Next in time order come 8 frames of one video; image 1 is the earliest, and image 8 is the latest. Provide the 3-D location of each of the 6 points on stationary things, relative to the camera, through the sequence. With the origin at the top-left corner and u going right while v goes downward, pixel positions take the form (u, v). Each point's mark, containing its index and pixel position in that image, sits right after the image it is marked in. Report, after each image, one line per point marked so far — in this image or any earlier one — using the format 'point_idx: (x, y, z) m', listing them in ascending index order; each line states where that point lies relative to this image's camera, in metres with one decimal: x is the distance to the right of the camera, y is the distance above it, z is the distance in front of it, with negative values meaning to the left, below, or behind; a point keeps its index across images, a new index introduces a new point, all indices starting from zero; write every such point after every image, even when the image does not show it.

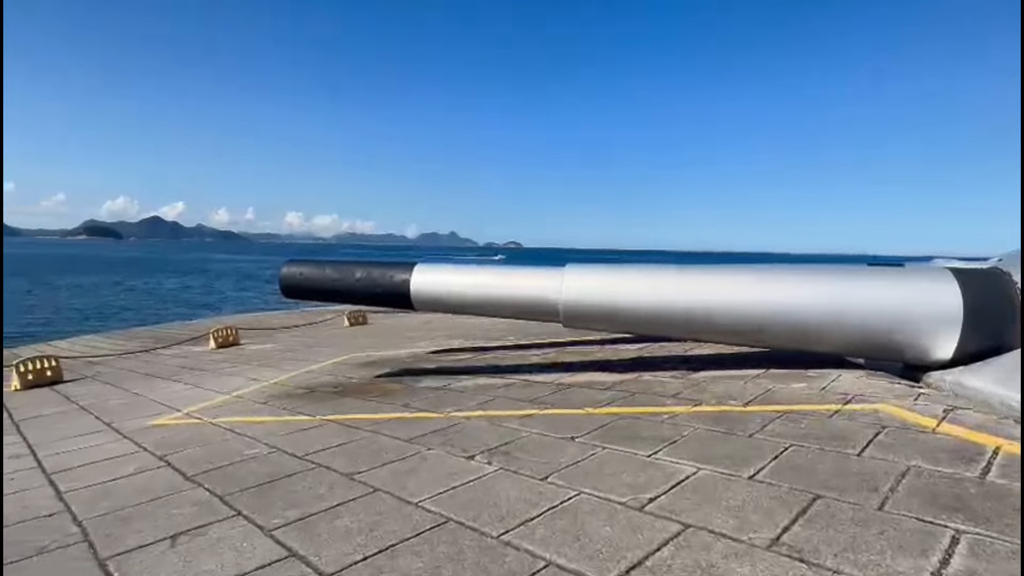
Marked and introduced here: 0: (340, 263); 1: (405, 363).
0: (-2.5, +0.4, +8.5) m
1: (-2.0, -1.4, +11.0) m
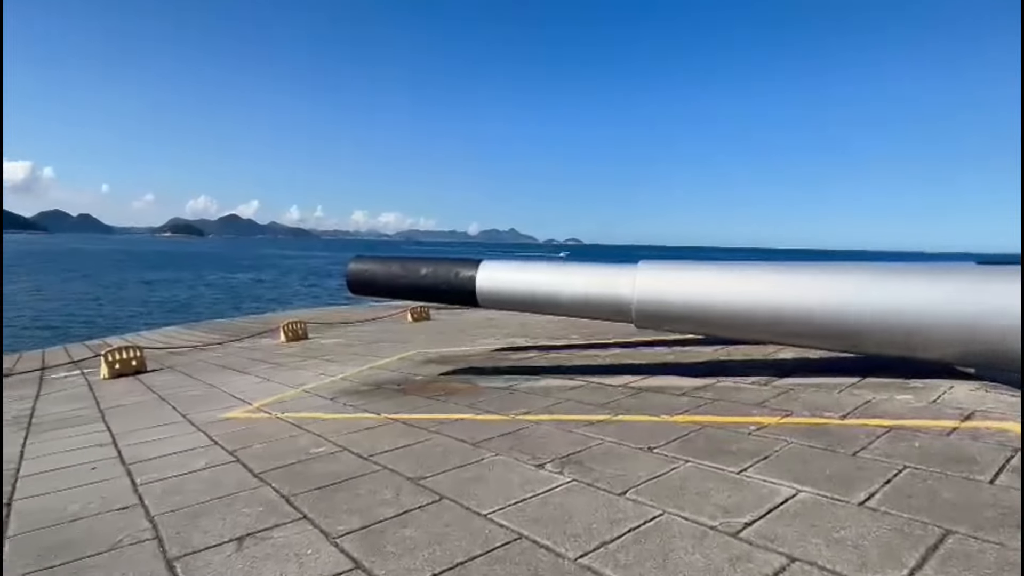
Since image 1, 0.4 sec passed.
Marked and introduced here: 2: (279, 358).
0: (-1.5, +0.4, +8.4) m
1: (-0.8, -1.3, +10.8) m
2: (-5.6, -1.7, +14.2) m
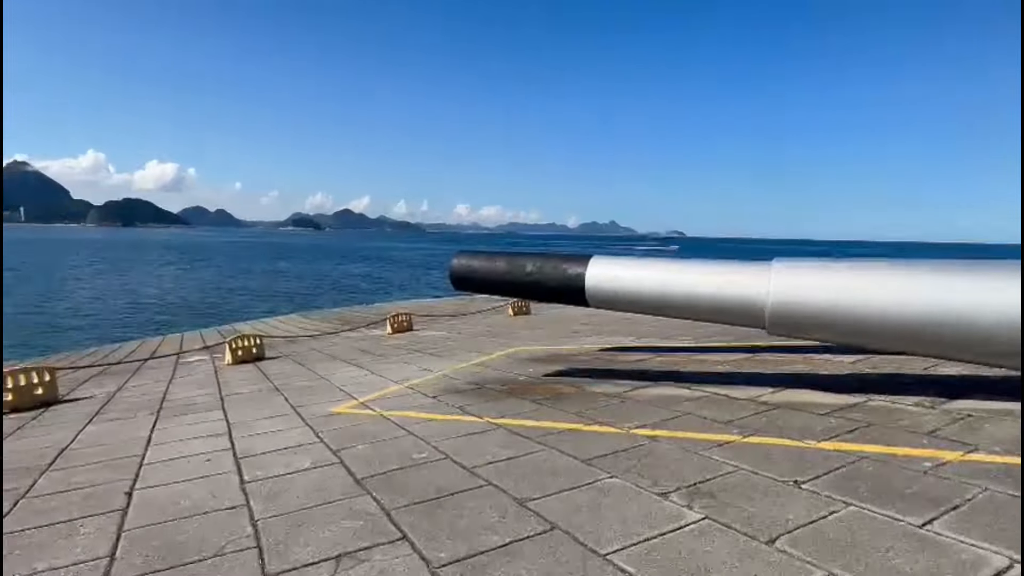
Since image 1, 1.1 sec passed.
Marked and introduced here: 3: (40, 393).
0: (0.0, +0.5, +8.0) m
1: (+1.1, -1.3, +10.3) m
2: (-3.1, -1.5, +14.4) m
3: (-8.0, -1.8, +10.0) m
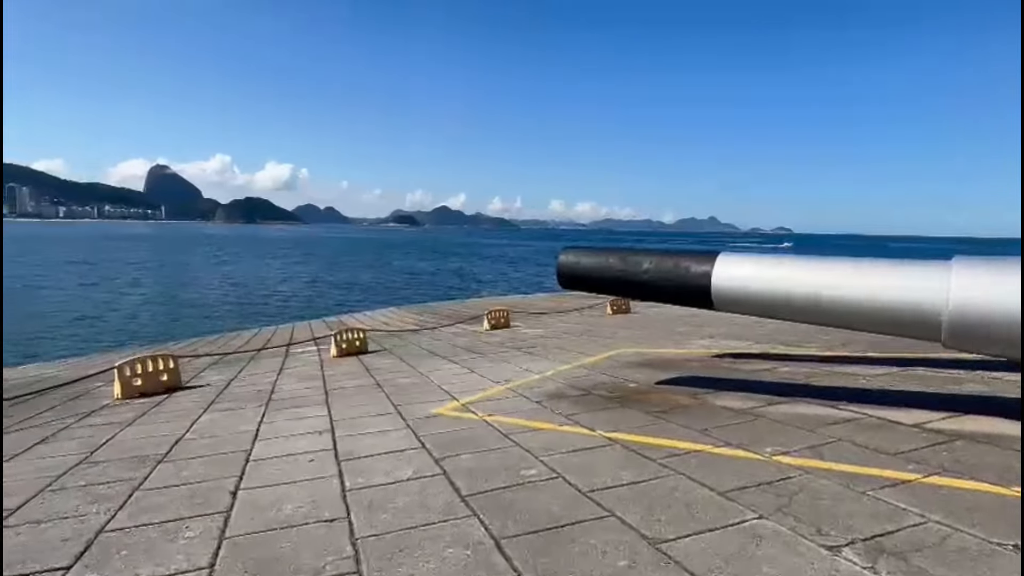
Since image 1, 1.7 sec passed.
0: (+1.4, +0.5, +7.3) m
1: (+2.8, -1.3, +9.4) m
2: (-0.7, -1.4, +14.2) m
3: (-6.2, -1.6, +10.6) m
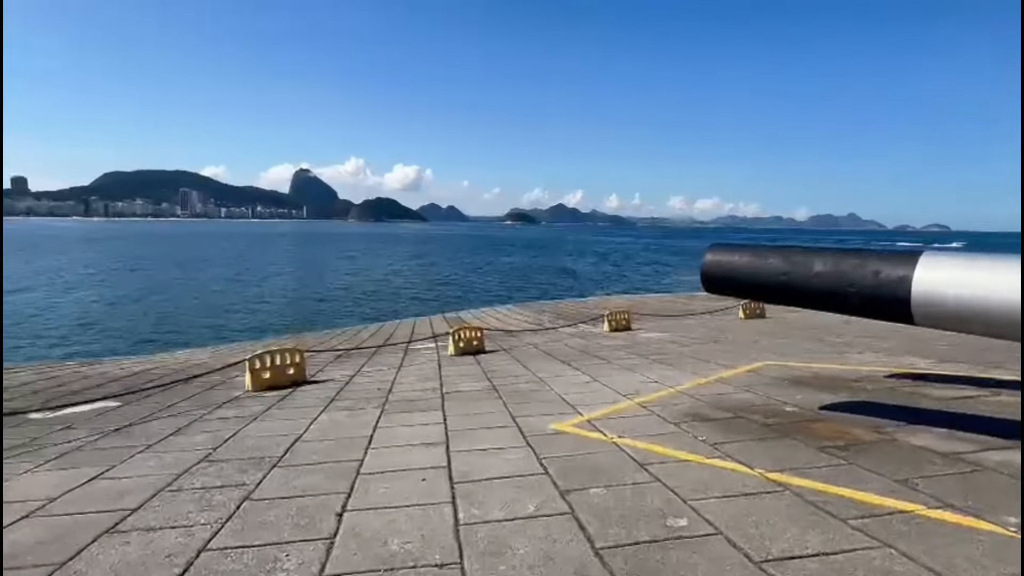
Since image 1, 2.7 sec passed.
0: (+2.9, +0.4, +6.1) m
1: (+4.6, -1.4, +7.9) m
2: (+2.1, -1.4, +13.2) m
3: (-4.0, -1.5, +10.8) m
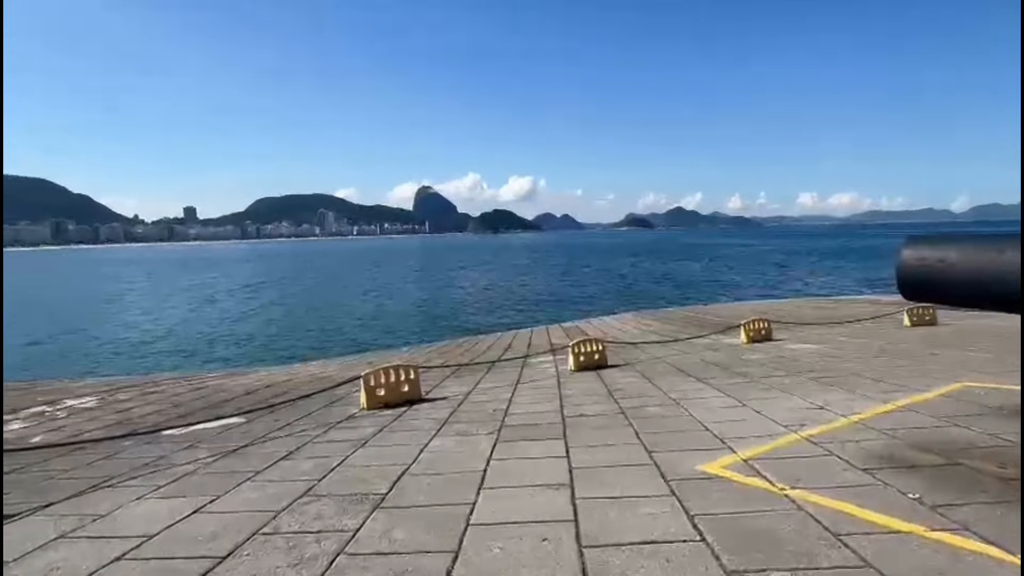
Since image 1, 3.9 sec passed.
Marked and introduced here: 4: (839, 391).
0: (+3.9, +0.4, +4.5) m
1: (+6.0, -1.4, +5.8) m
2: (+4.6, -1.6, +11.5) m
3: (-1.9, -1.8, +10.3) m
4: (+4.7, -1.5, +8.4) m
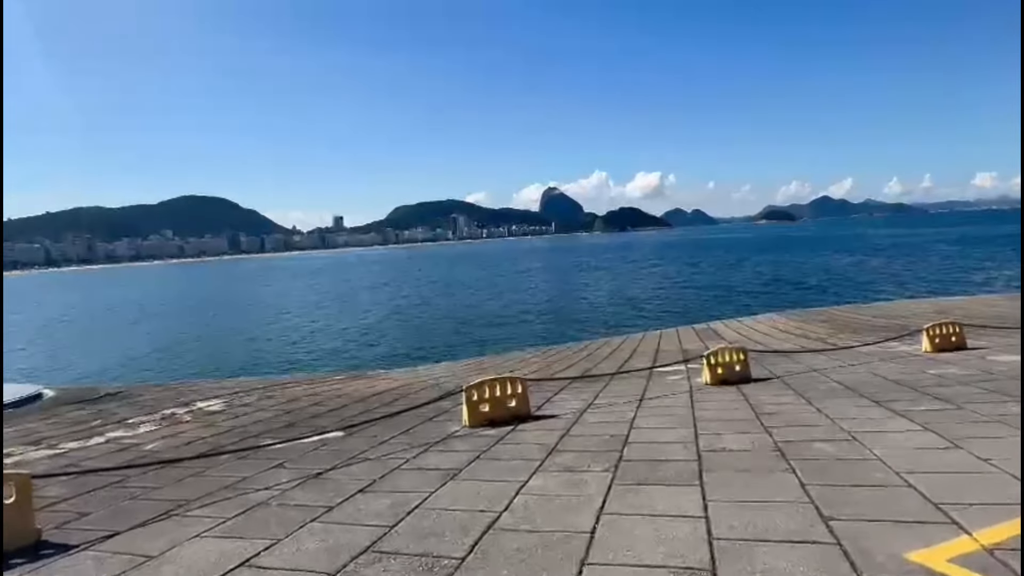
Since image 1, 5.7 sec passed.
0: (+4.4, +0.4, +2.2) m
1: (+6.7, -1.3, +3.1) m
2: (+6.6, -1.5, +8.9) m
3: (0.0, -1.8, +9.1) m
4: (+5.9, -1.4, +5.9) m
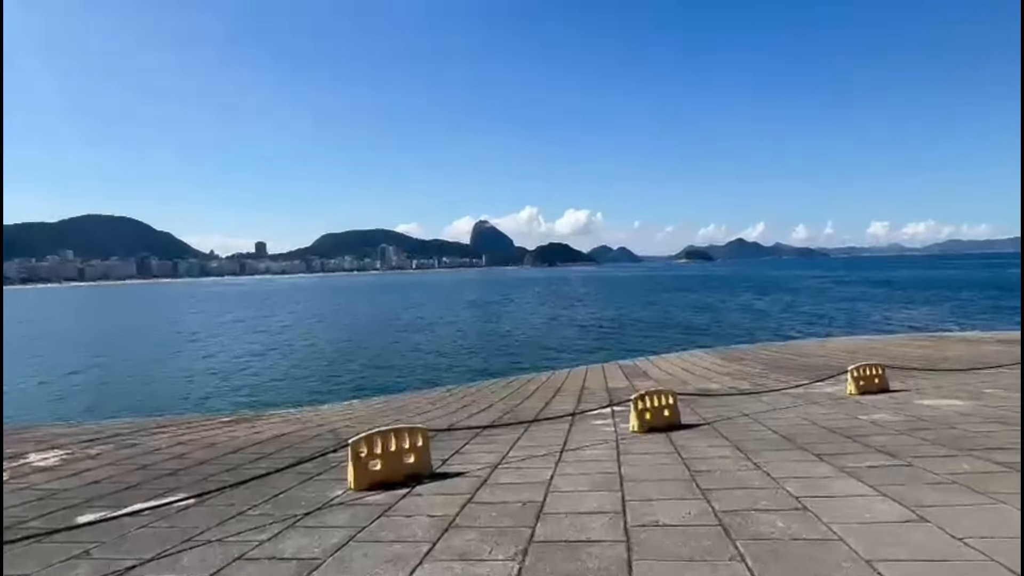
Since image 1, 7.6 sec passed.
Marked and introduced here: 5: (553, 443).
0: (+3.9, +0.2, +1.4) m
1: (+6.1, -1.6, +2.5) m
2: (+5.2, -2.1, +8.2) m
3: (-1.3, -2.3, +7.6) m
4: (+5.0, -1.8, +5.1) m
5: (+0.6, -2.4, +9.1) m
